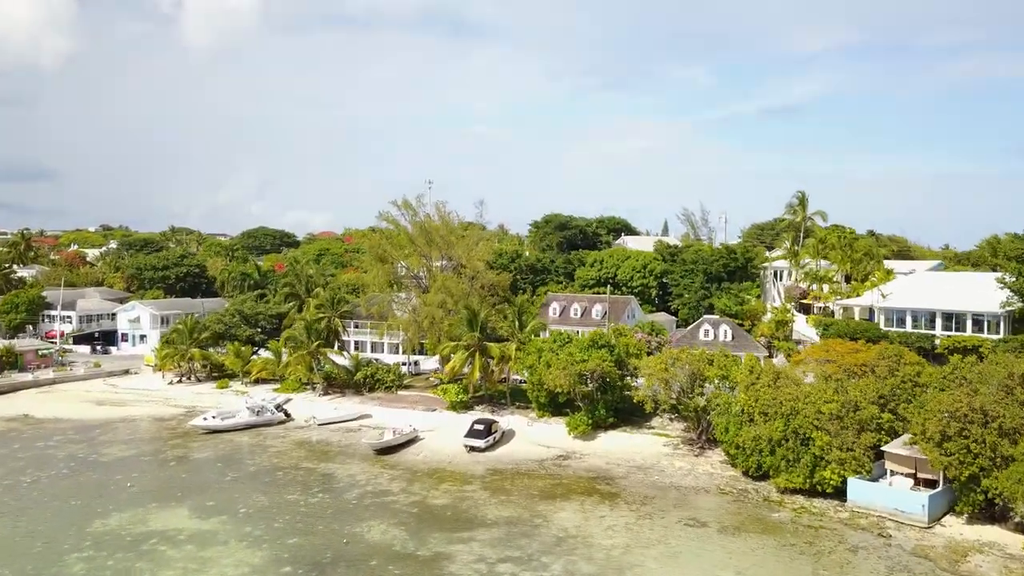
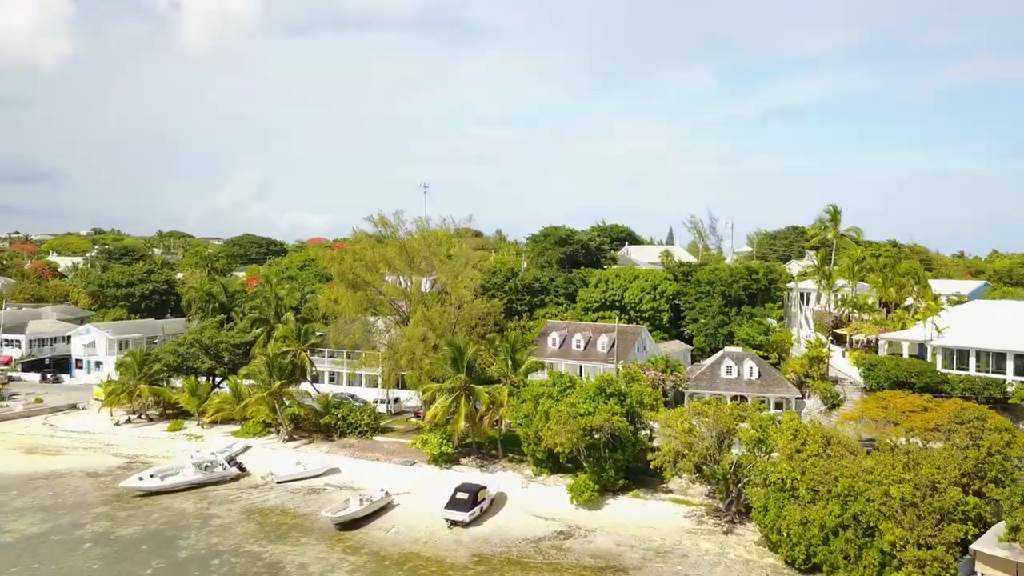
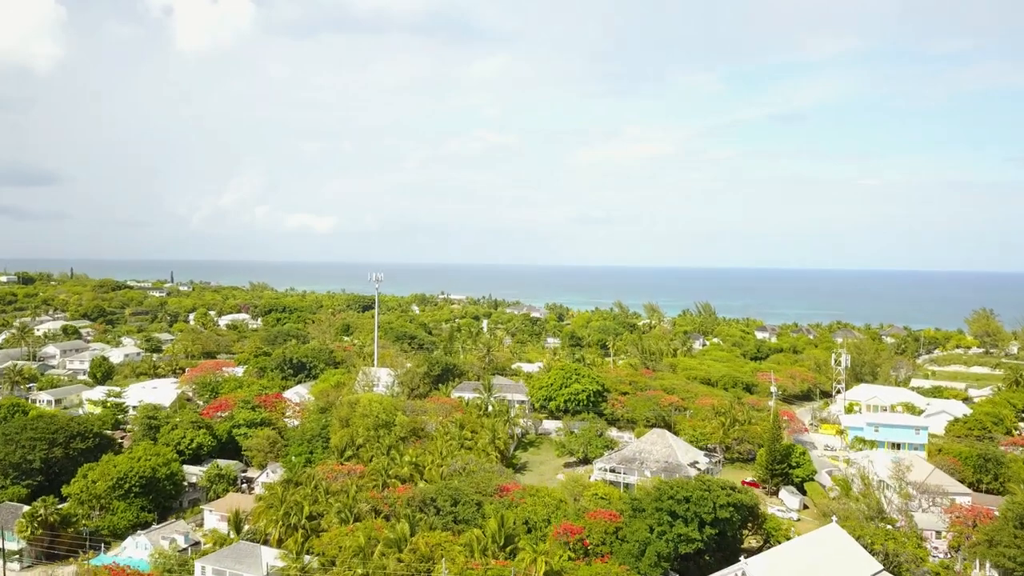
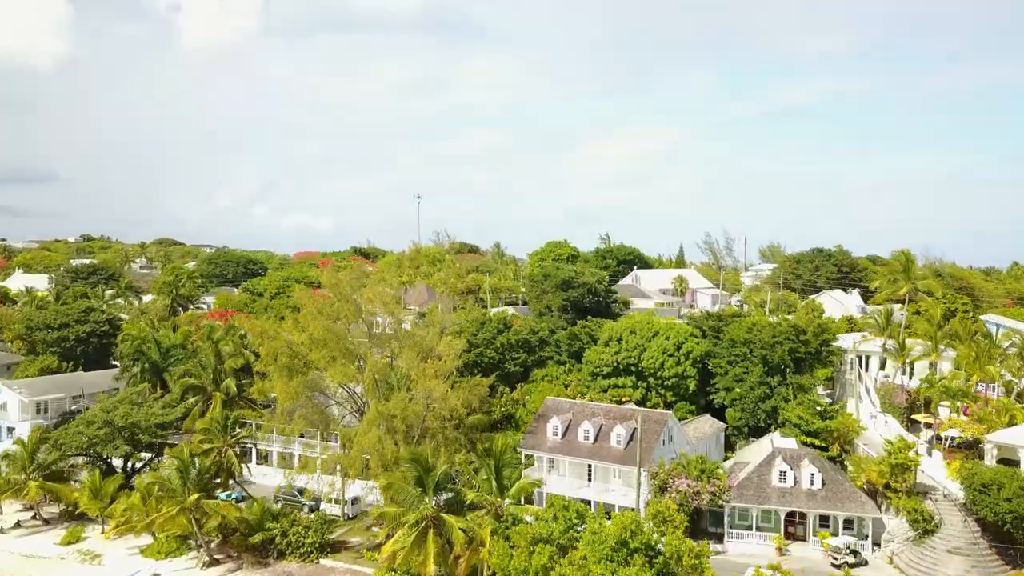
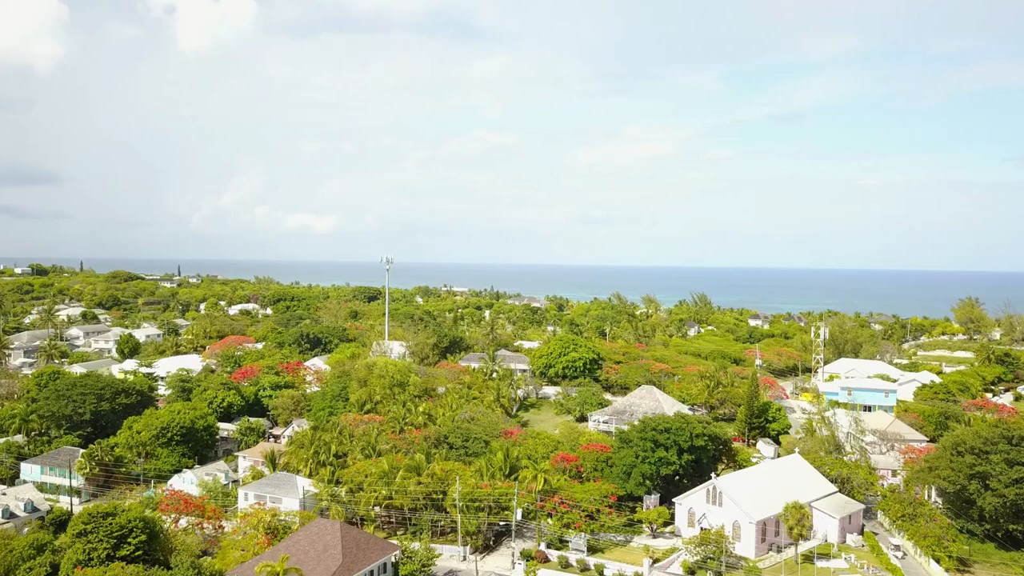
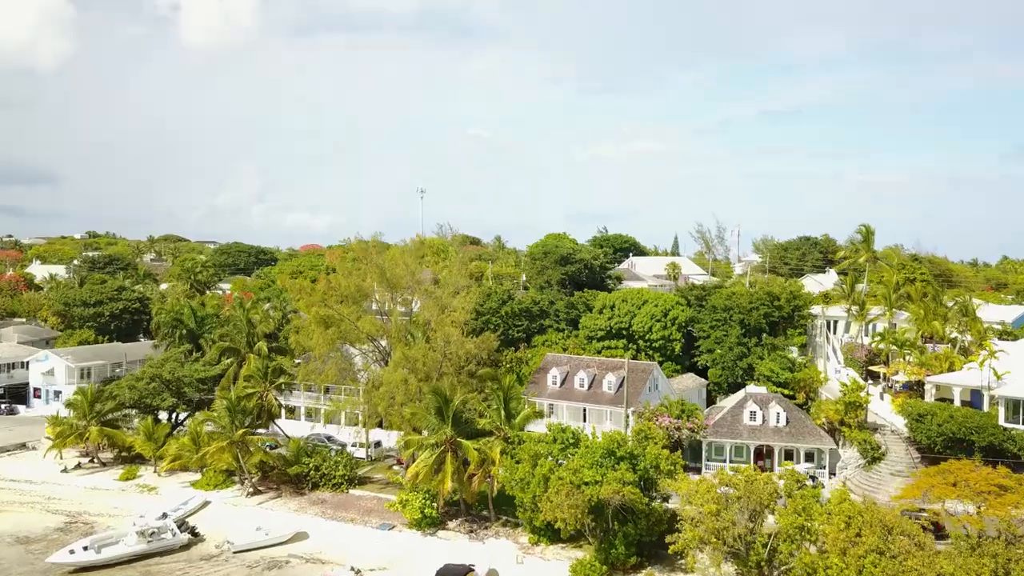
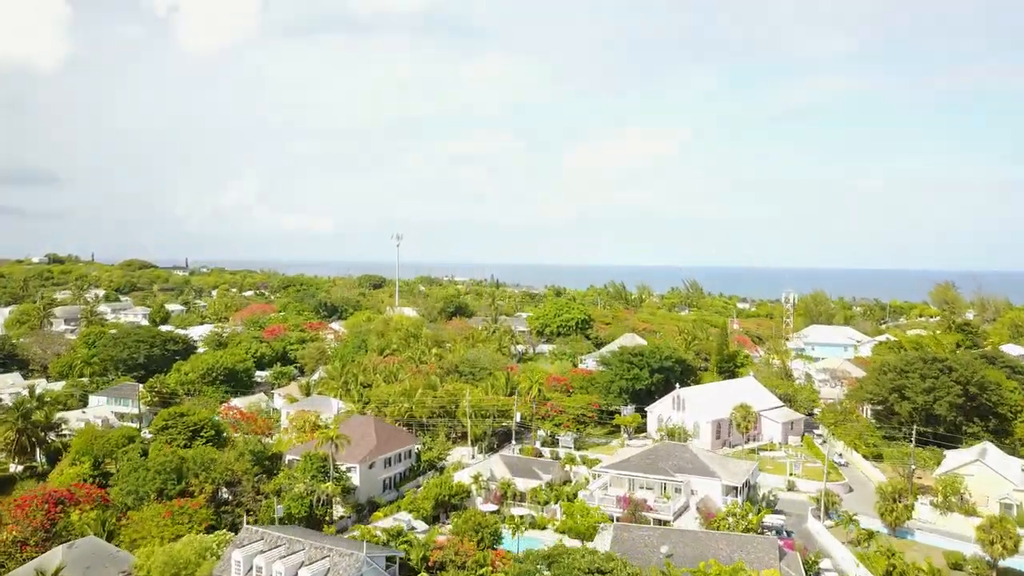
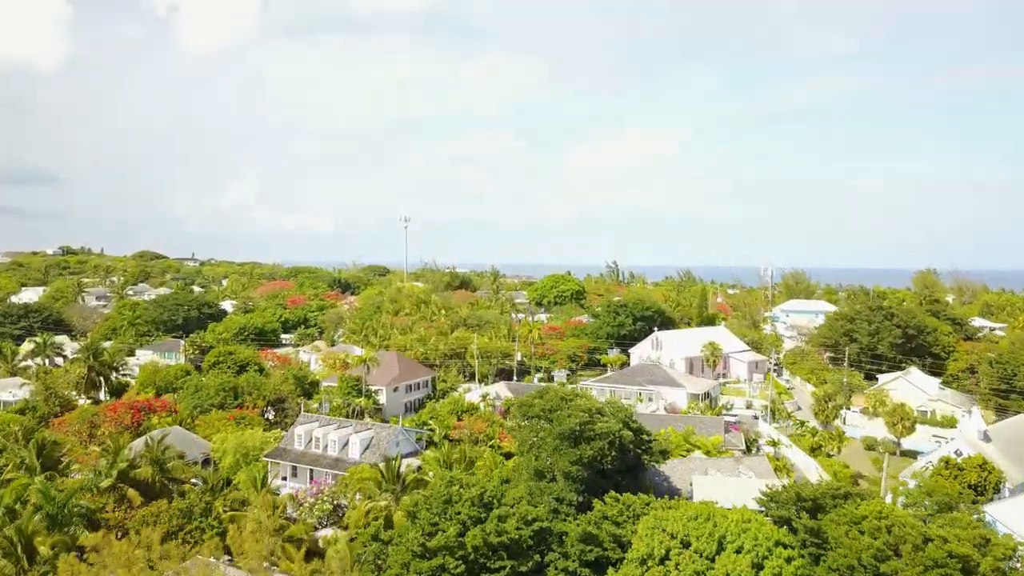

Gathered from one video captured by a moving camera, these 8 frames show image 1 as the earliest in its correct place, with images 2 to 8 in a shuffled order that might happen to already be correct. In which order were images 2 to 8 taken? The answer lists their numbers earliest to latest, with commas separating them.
2, 6, 4, 8, 7, 5, 3
